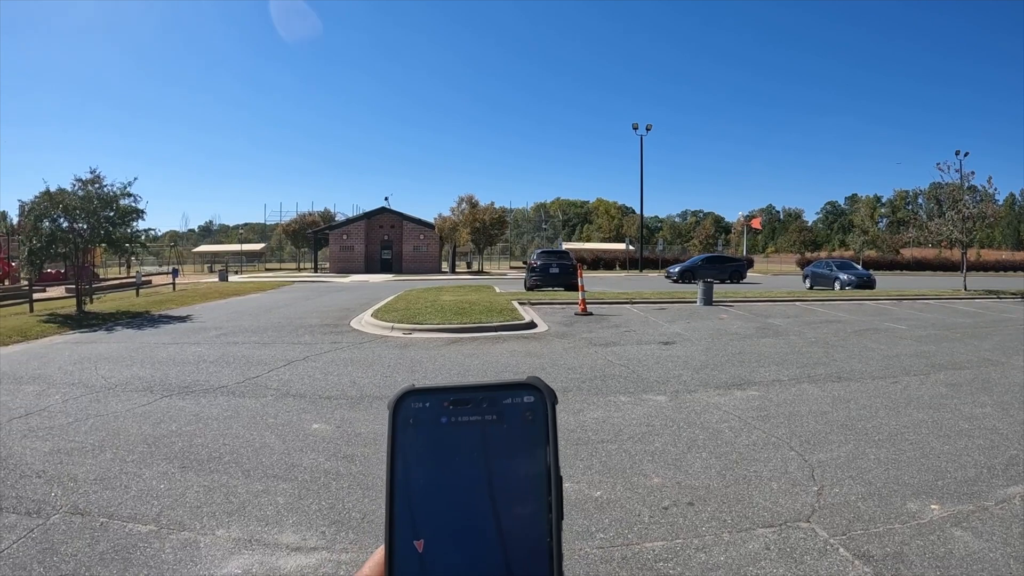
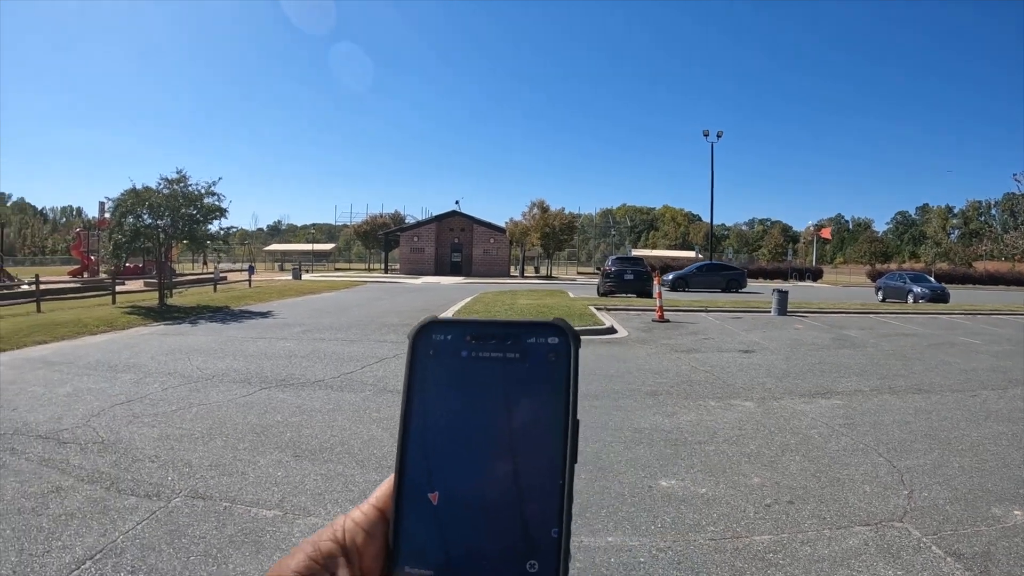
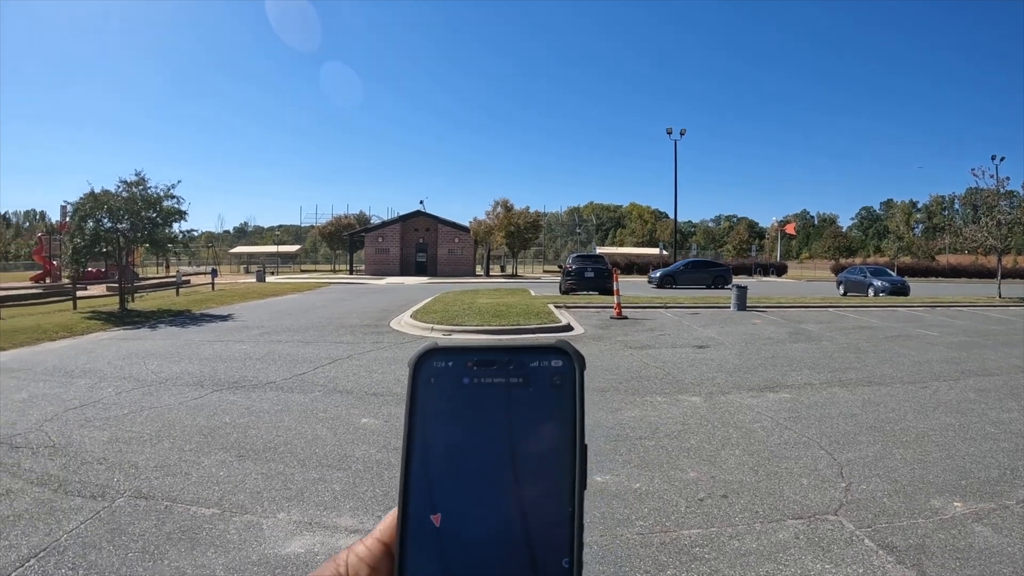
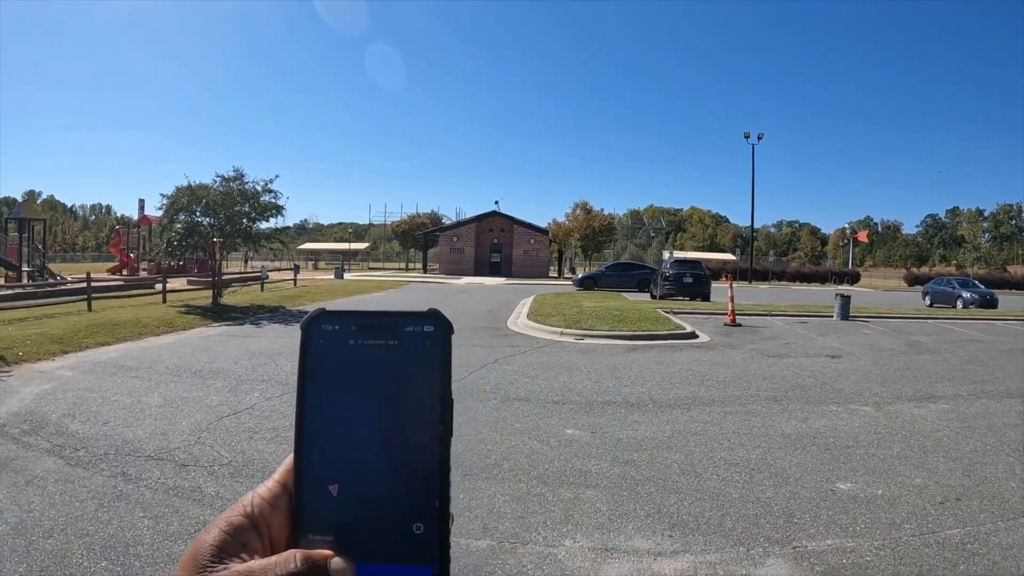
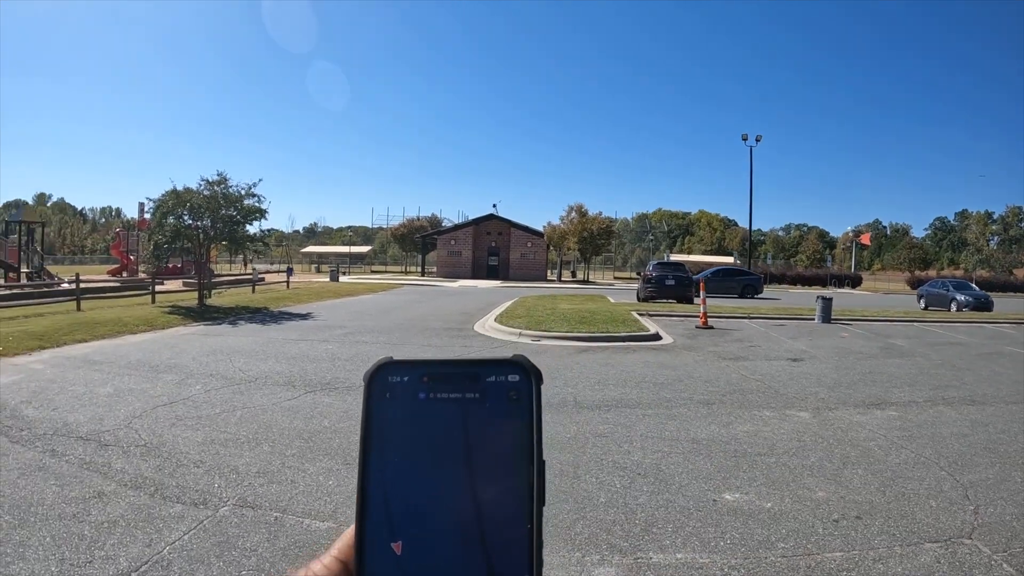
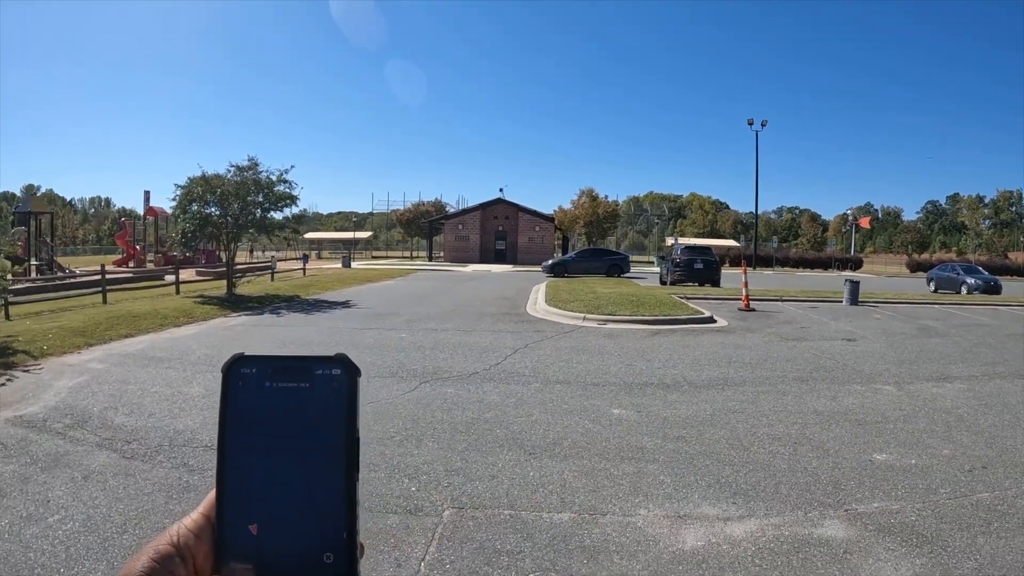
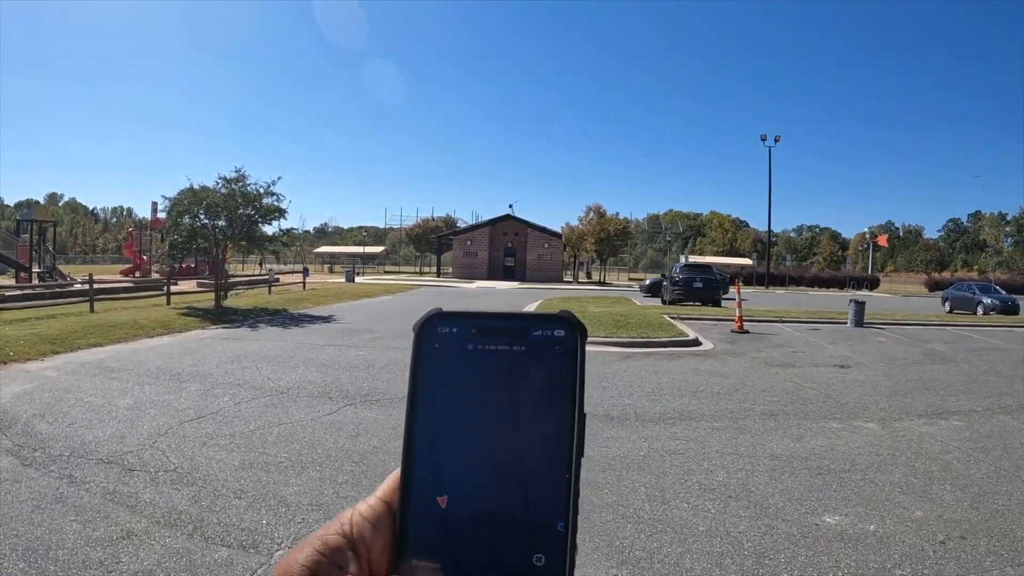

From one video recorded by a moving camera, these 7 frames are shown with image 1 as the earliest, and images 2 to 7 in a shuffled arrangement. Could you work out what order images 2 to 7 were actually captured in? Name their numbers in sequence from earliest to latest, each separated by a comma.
3, 2, 5, 7, 4, 6
